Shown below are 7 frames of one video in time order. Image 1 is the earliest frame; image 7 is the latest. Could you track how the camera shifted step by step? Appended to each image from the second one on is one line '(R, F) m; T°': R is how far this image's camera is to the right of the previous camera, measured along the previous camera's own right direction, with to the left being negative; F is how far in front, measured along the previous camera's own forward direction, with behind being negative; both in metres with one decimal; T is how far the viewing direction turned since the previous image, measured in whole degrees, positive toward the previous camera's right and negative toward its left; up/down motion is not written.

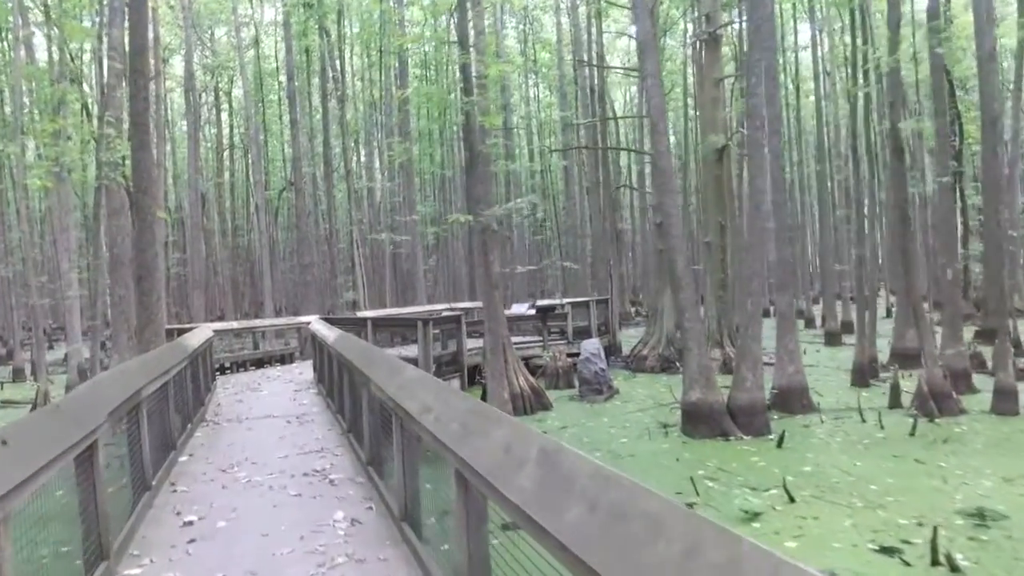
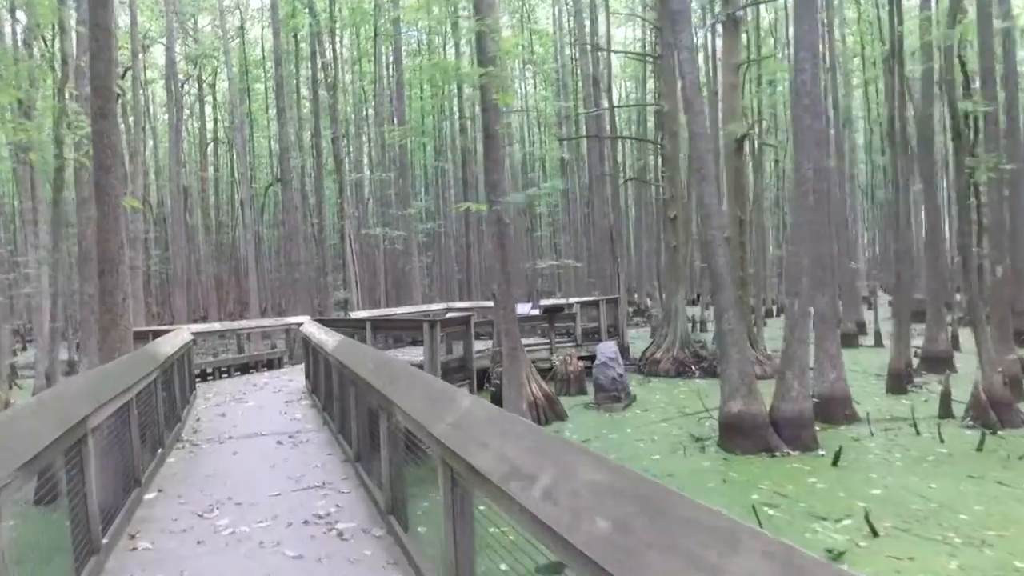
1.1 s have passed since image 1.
(-0.4, +1.2) m; +1°
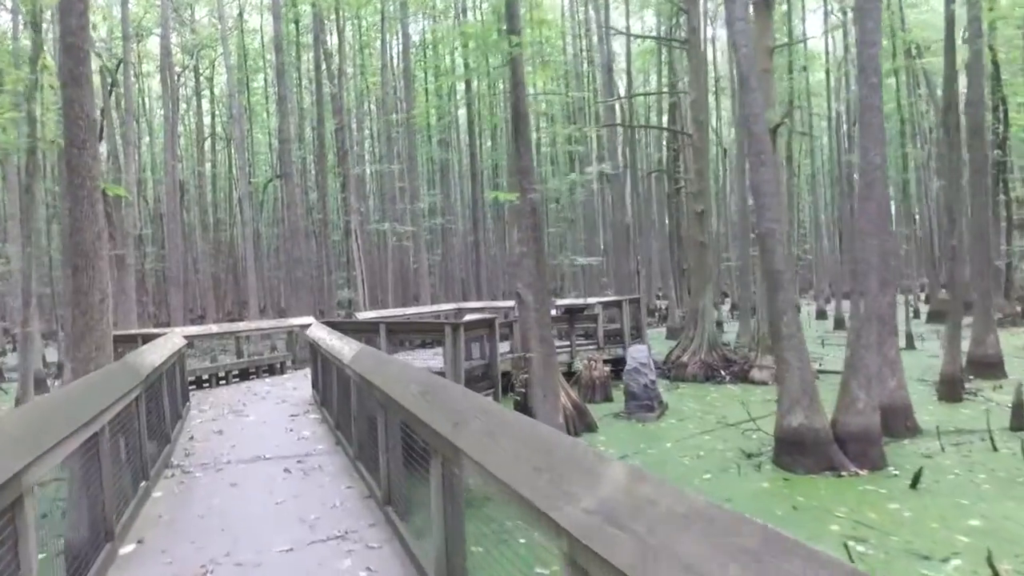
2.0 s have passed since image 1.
(-0.4, +1.0) m; 0°
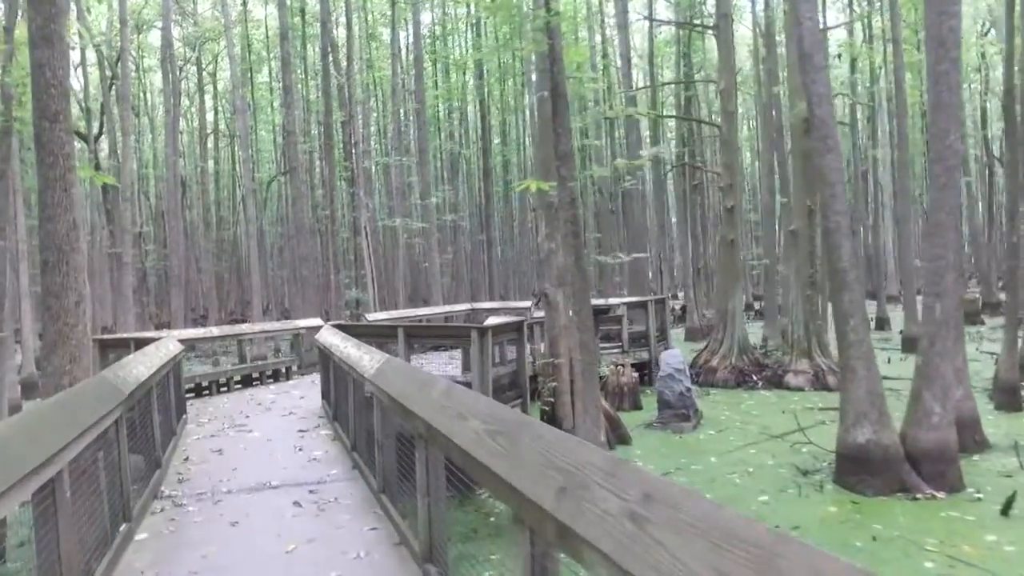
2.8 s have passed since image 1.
(-0.3, +0.9) m; 0°
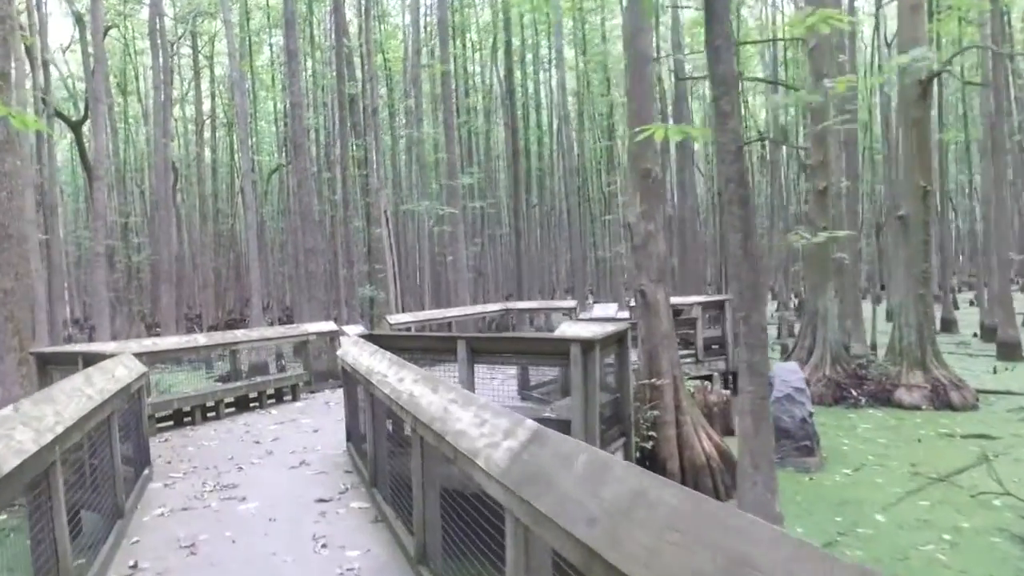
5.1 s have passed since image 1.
(-0.8, +2.5) m; 0°
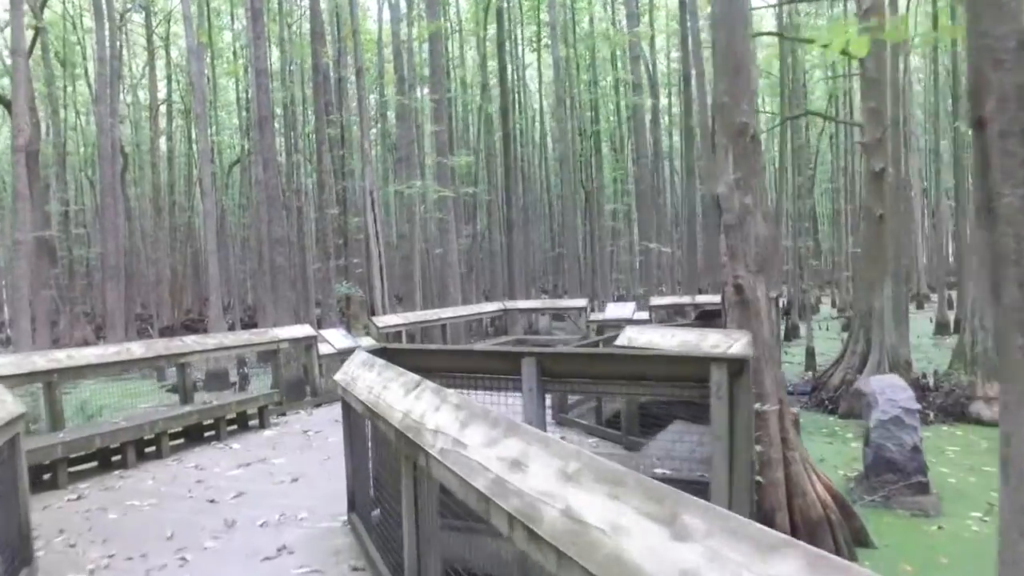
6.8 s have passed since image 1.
(-0.6, +1.9) m; +3°
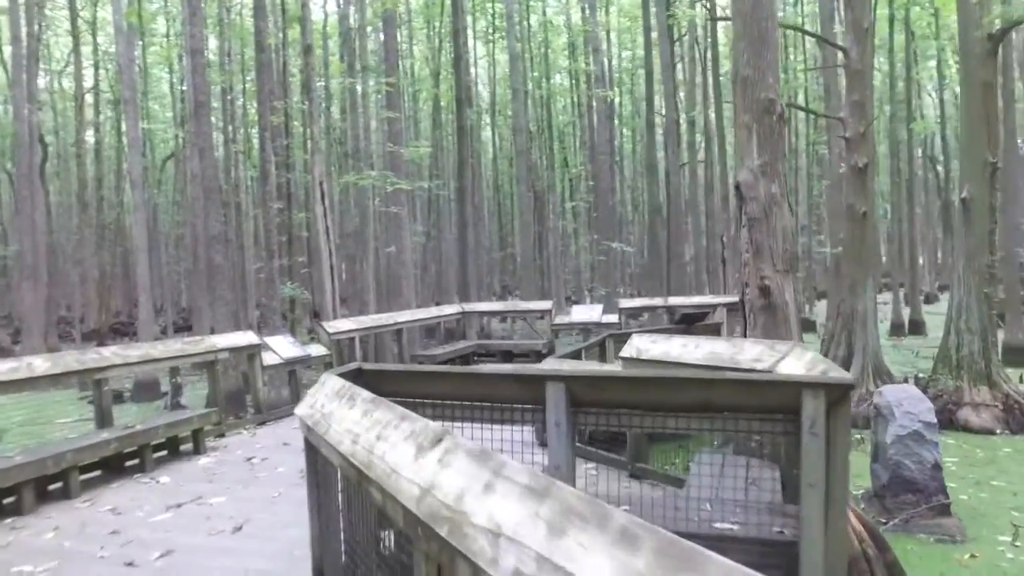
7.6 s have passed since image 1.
(-0.3, +0.9) m; +4°
